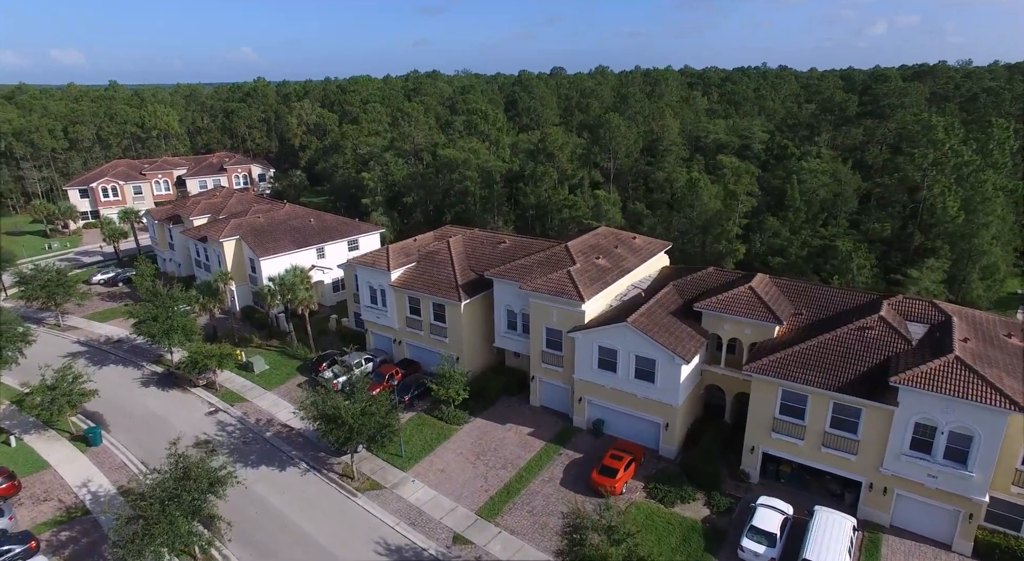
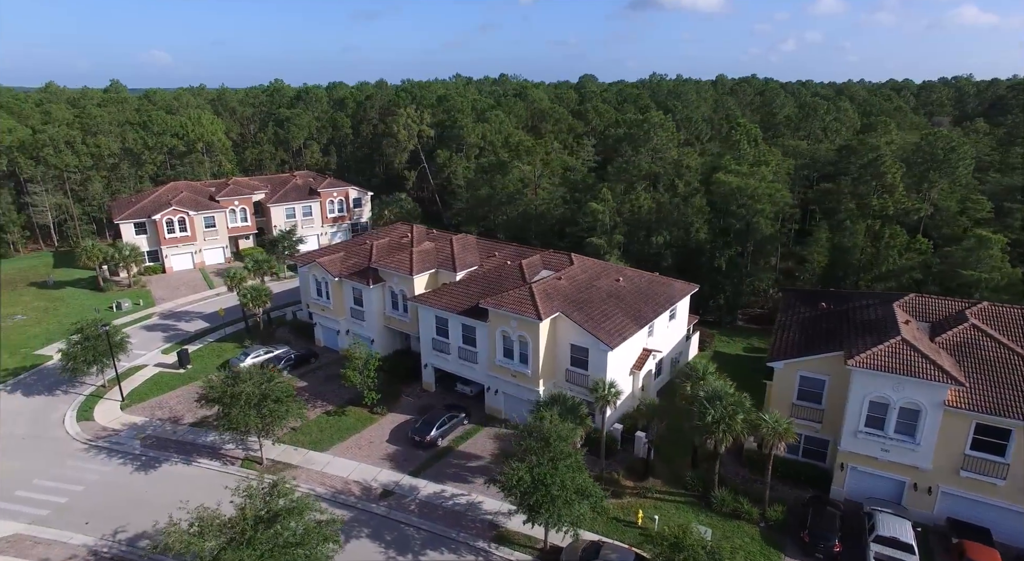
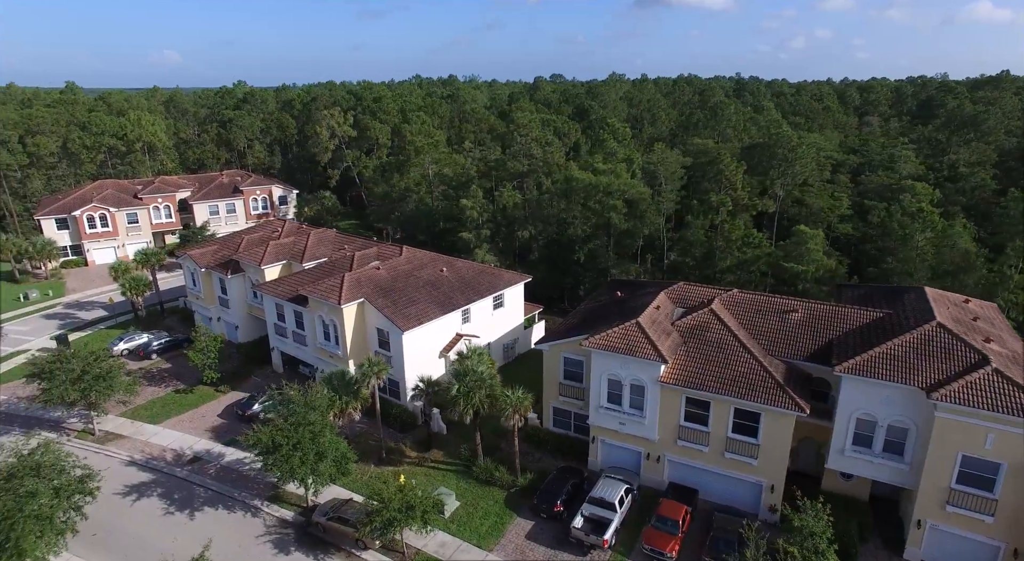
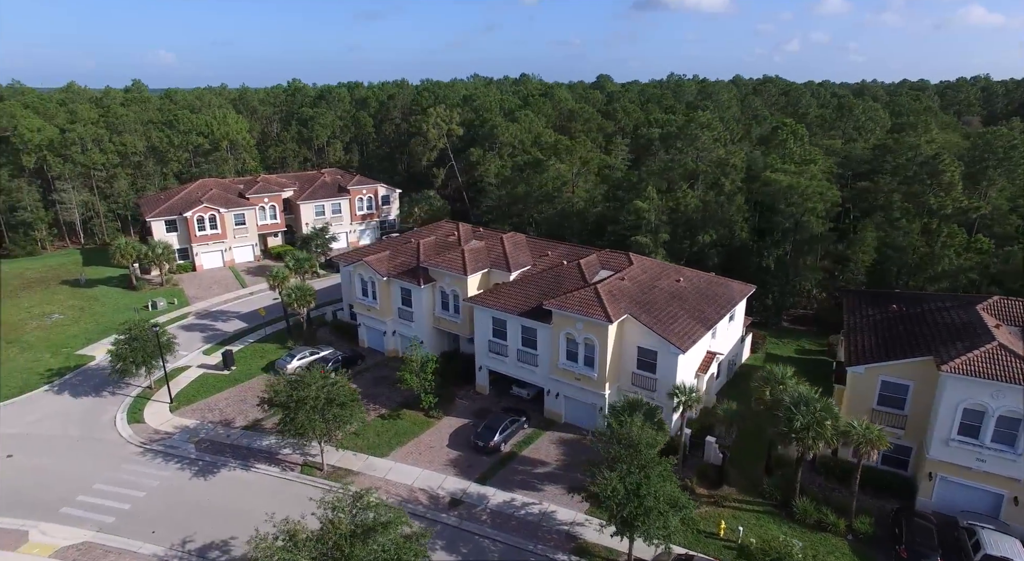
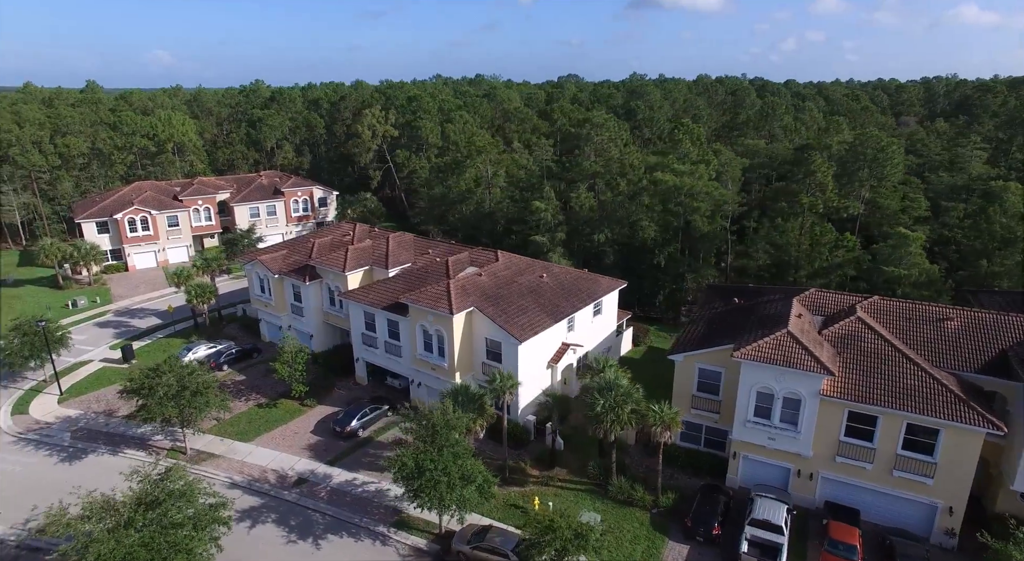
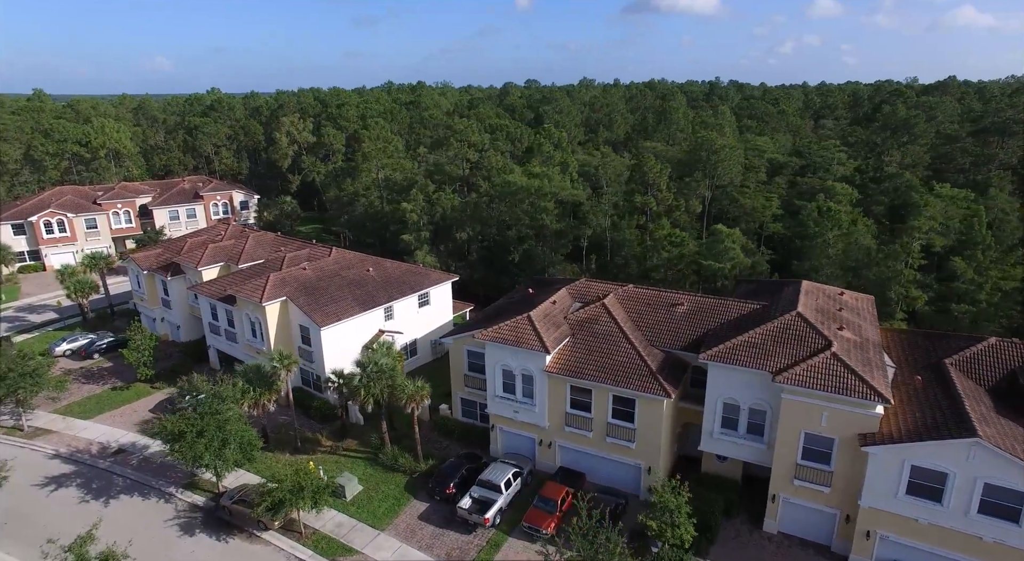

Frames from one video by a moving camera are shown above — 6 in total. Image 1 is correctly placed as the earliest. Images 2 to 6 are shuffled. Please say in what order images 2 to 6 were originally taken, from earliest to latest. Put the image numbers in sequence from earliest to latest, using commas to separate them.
6, 3, 5, 2, 4
